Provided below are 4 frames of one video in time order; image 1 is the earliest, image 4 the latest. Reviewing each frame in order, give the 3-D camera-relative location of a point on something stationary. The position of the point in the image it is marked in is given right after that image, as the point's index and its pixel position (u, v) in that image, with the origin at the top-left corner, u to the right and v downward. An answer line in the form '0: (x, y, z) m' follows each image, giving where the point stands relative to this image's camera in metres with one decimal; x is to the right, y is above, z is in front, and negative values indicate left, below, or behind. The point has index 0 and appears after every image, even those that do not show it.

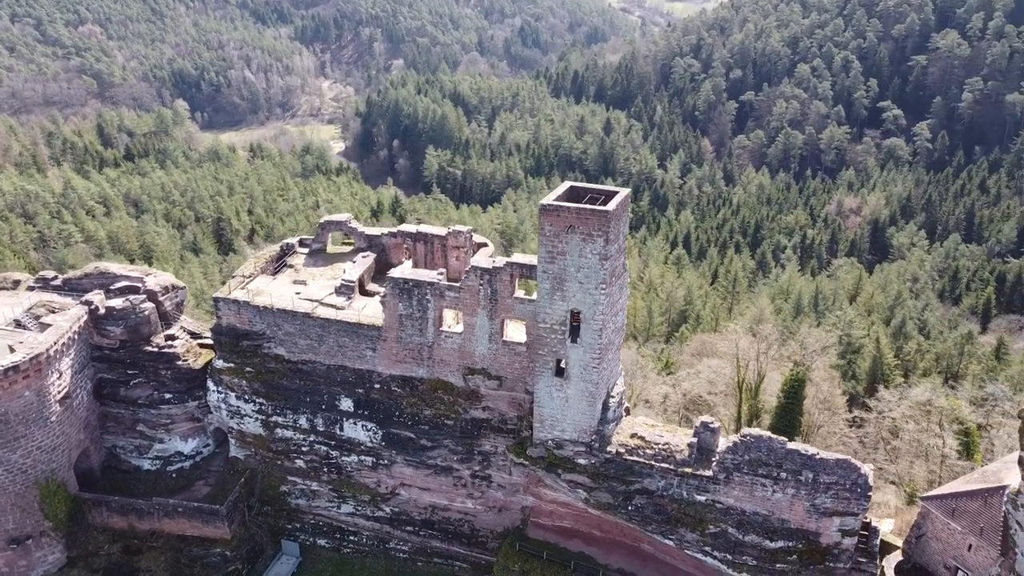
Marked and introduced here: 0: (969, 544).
0: (+10.4, -5.8, +18.3) m
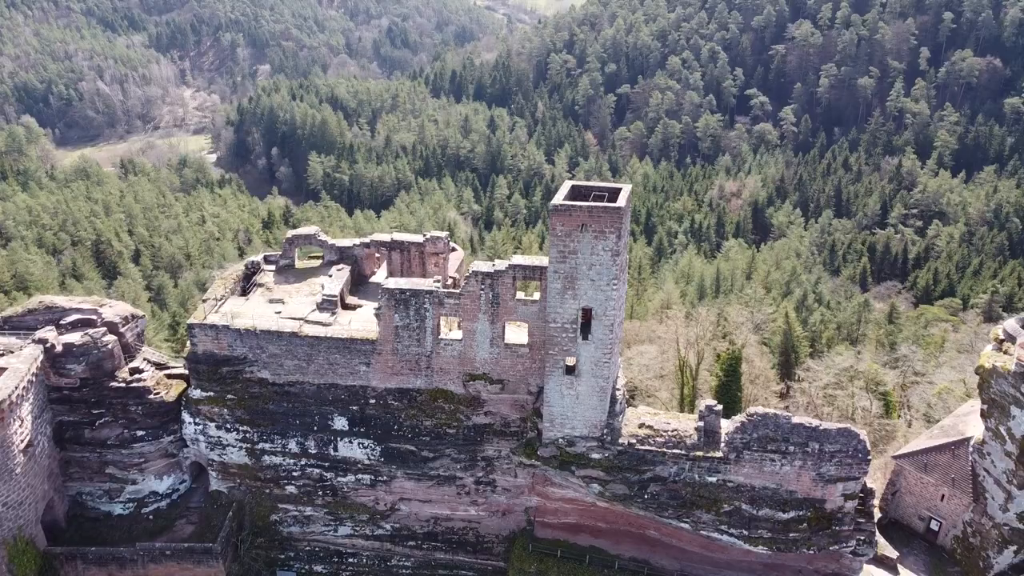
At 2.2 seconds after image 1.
0: (+10.6, -5.1, +19.9) m
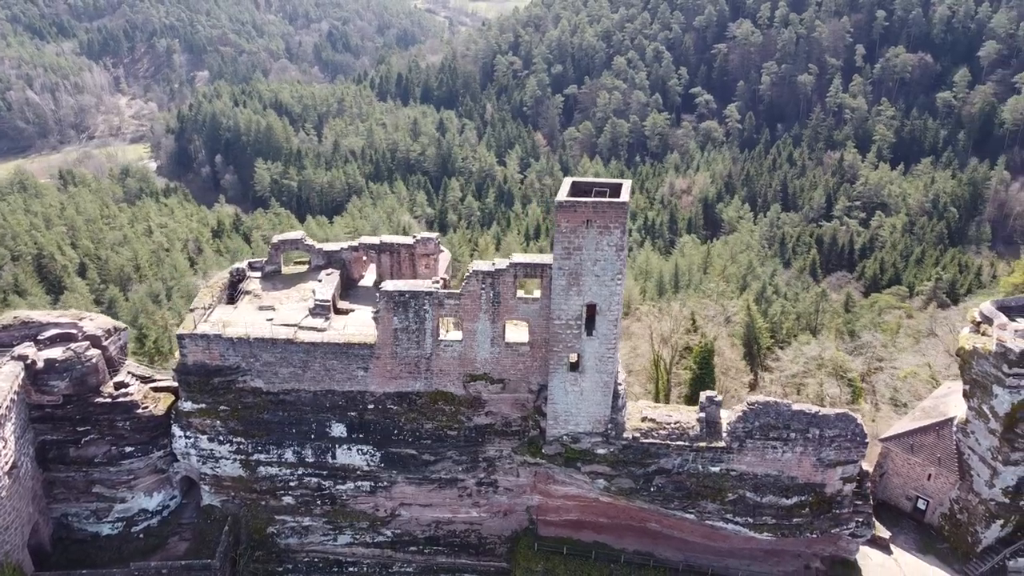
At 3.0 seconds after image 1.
0: (+10.6, -4.7, +20.5) m
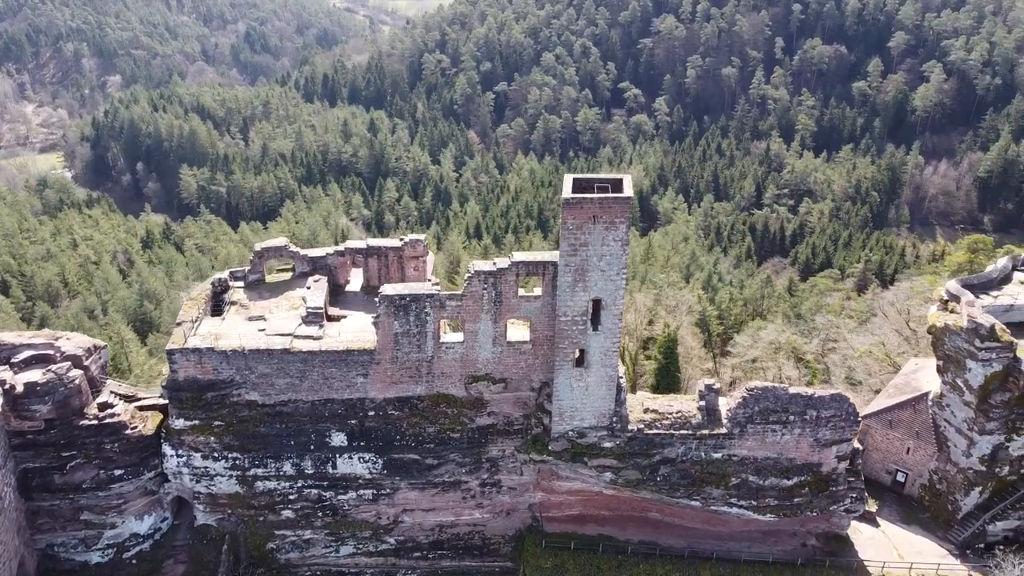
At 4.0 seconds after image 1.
0: (+10.4, -4.2, +21.4) m
